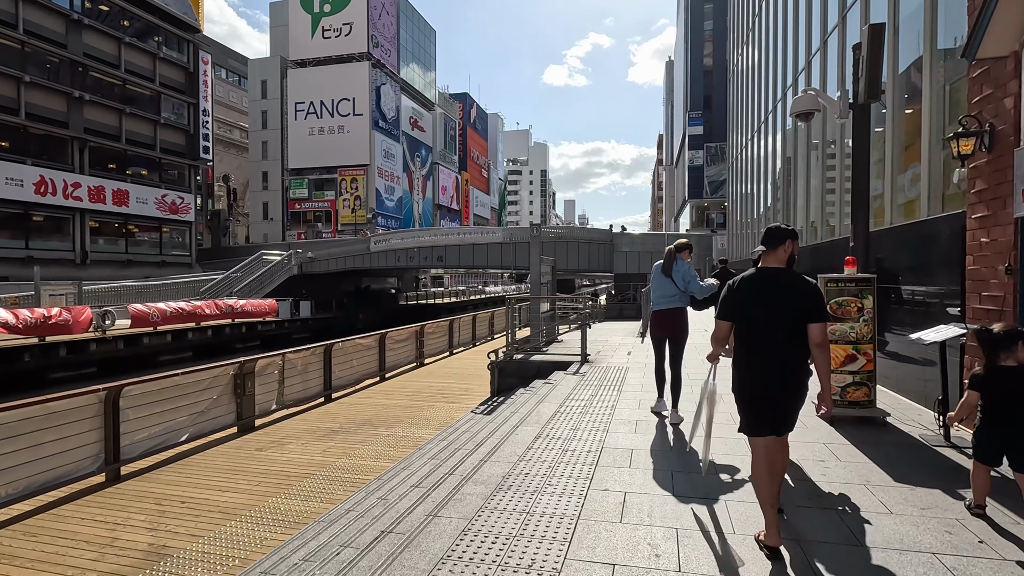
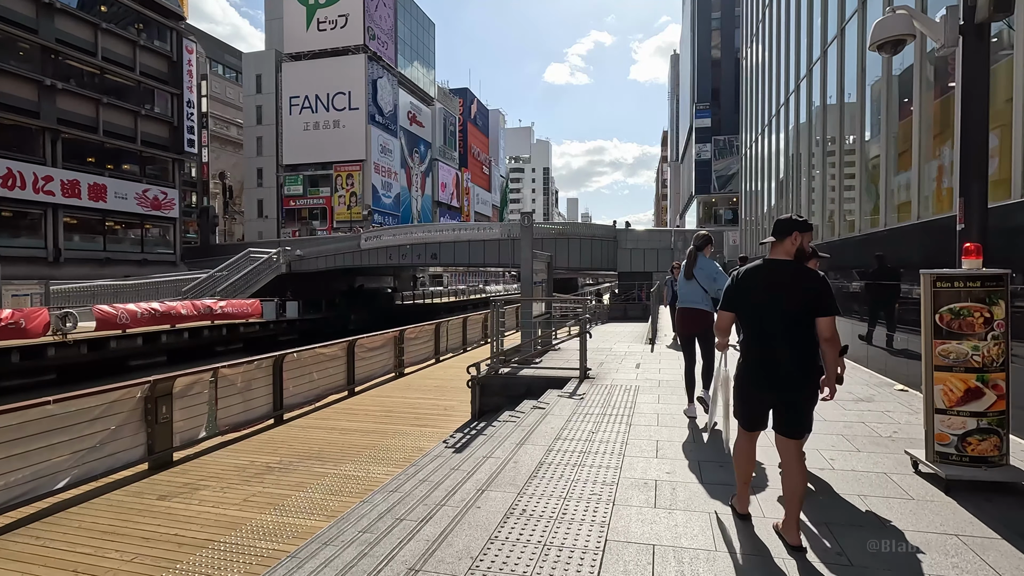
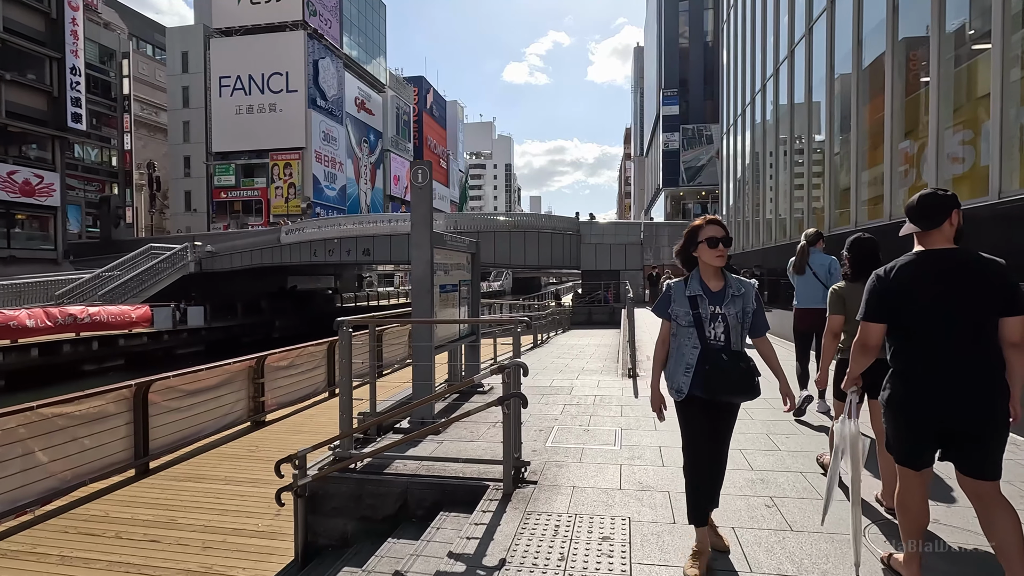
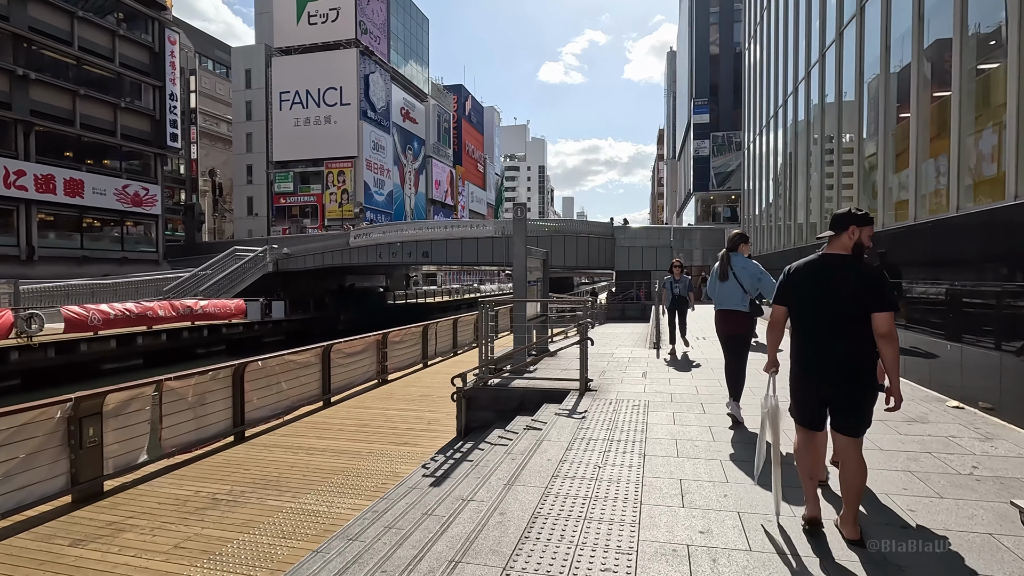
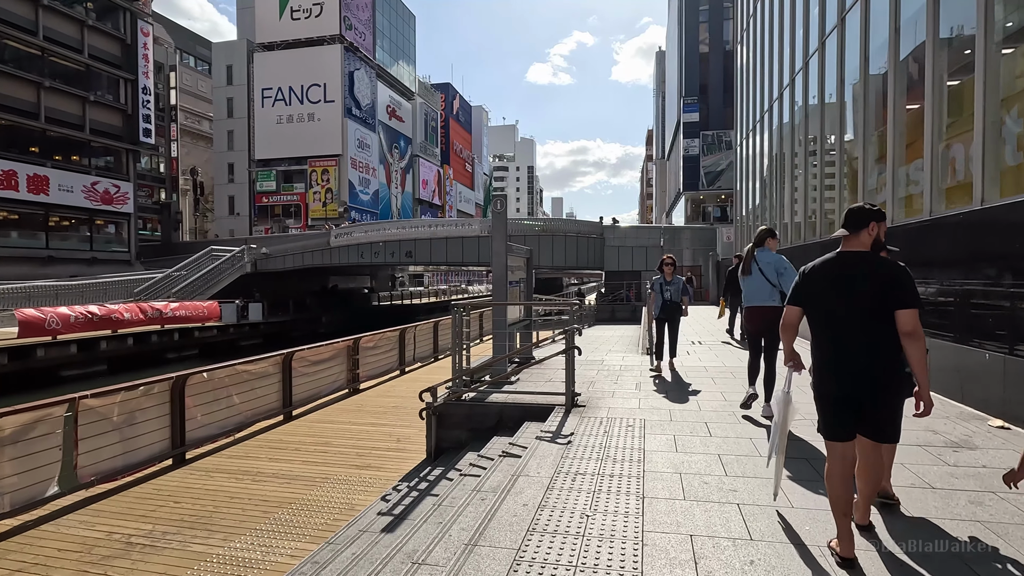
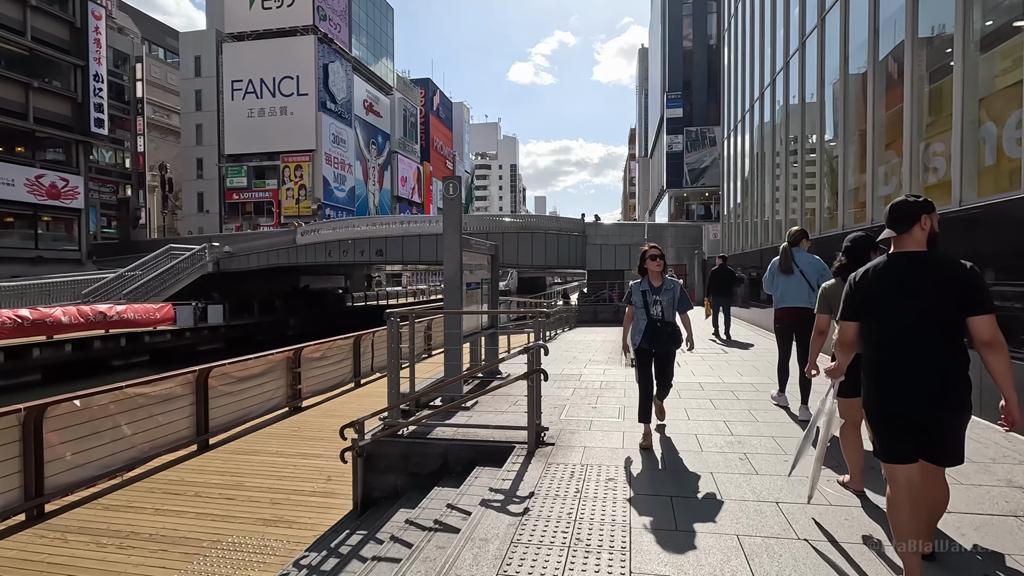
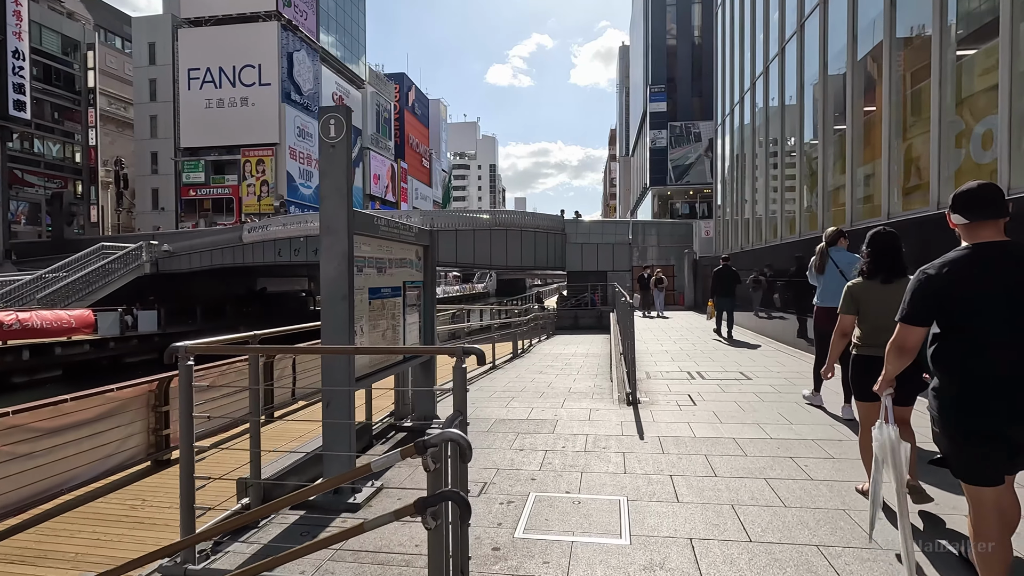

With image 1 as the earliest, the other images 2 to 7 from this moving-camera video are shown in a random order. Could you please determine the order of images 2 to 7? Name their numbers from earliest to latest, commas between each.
2, 4, 5, 6, 3, 7
